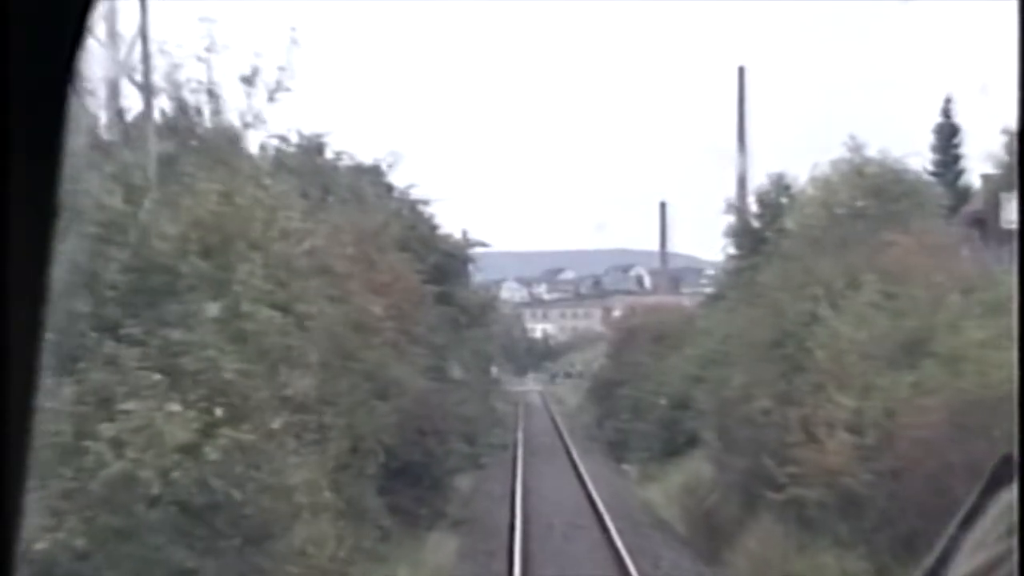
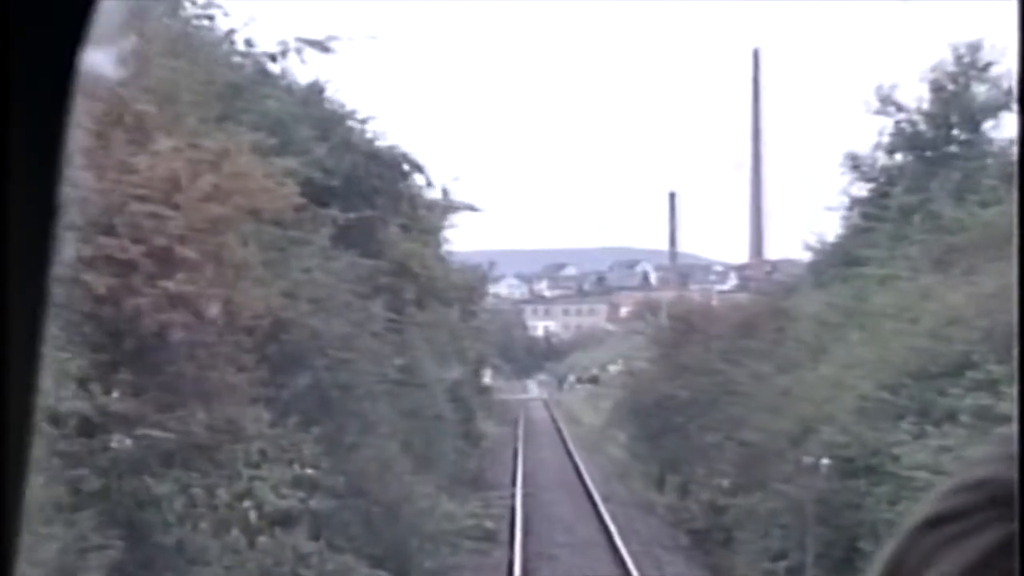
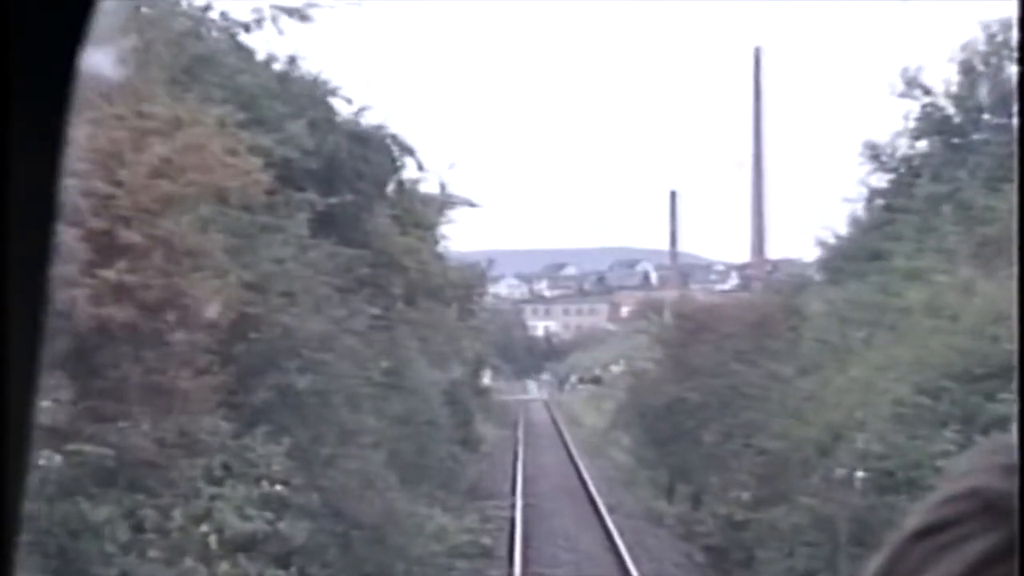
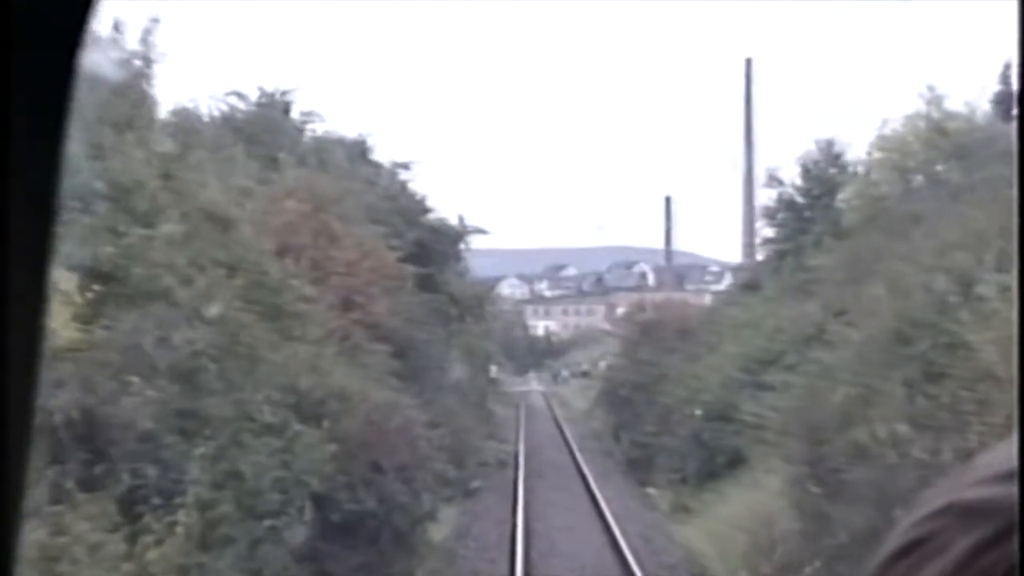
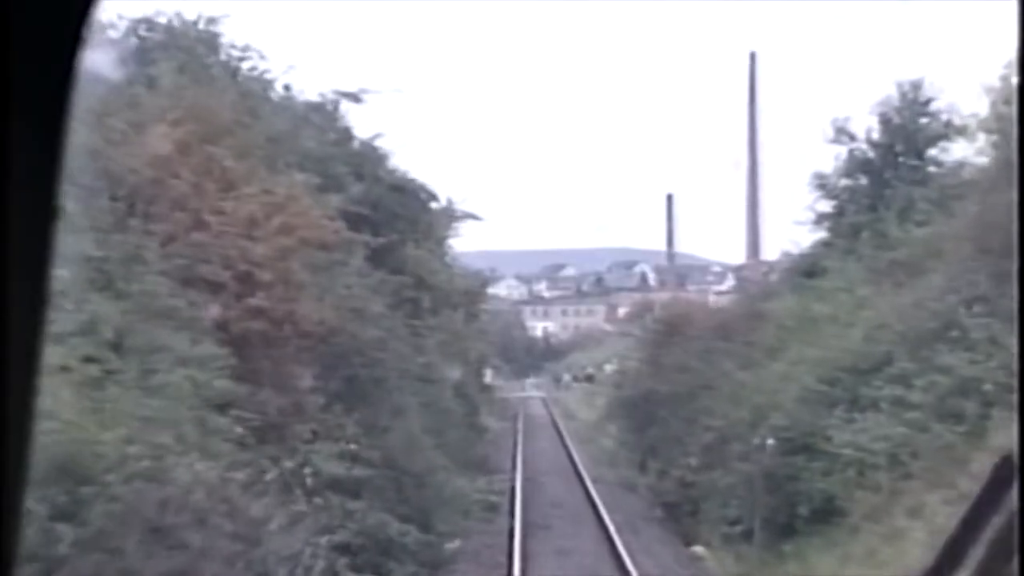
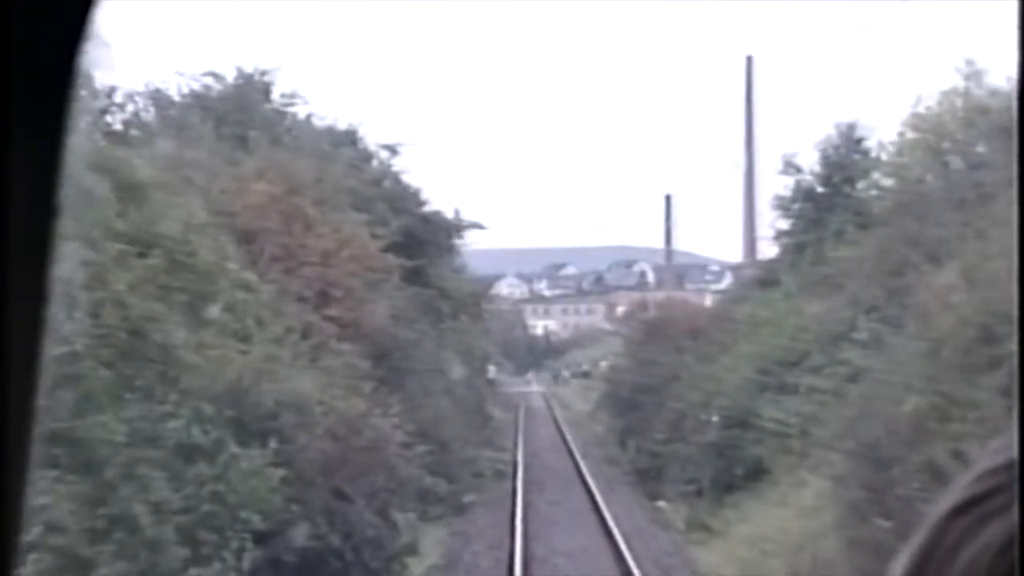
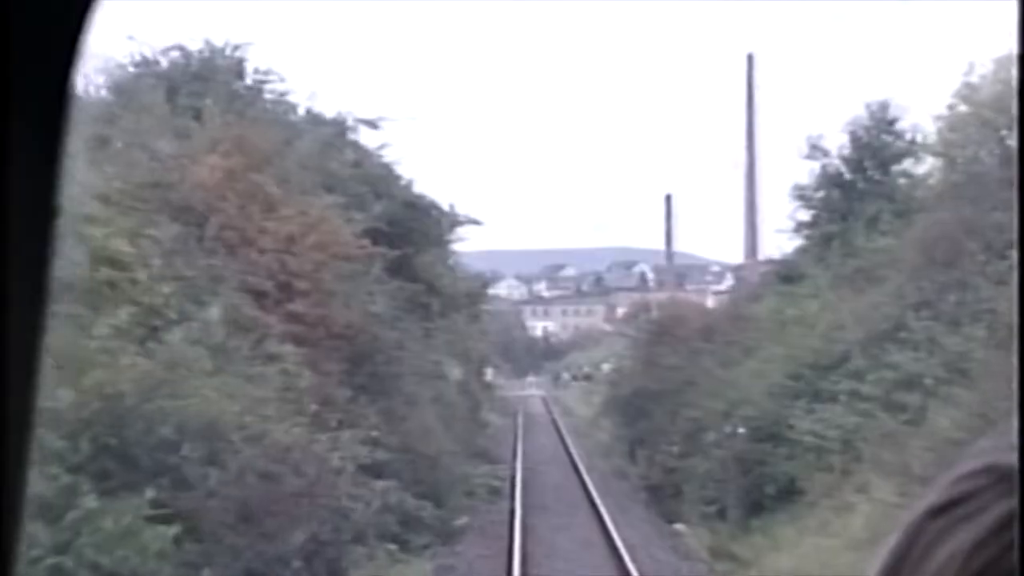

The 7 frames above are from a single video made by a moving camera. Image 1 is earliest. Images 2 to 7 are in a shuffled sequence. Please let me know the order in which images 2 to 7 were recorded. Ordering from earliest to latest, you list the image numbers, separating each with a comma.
4, 6, 7, 5, 2, 3
